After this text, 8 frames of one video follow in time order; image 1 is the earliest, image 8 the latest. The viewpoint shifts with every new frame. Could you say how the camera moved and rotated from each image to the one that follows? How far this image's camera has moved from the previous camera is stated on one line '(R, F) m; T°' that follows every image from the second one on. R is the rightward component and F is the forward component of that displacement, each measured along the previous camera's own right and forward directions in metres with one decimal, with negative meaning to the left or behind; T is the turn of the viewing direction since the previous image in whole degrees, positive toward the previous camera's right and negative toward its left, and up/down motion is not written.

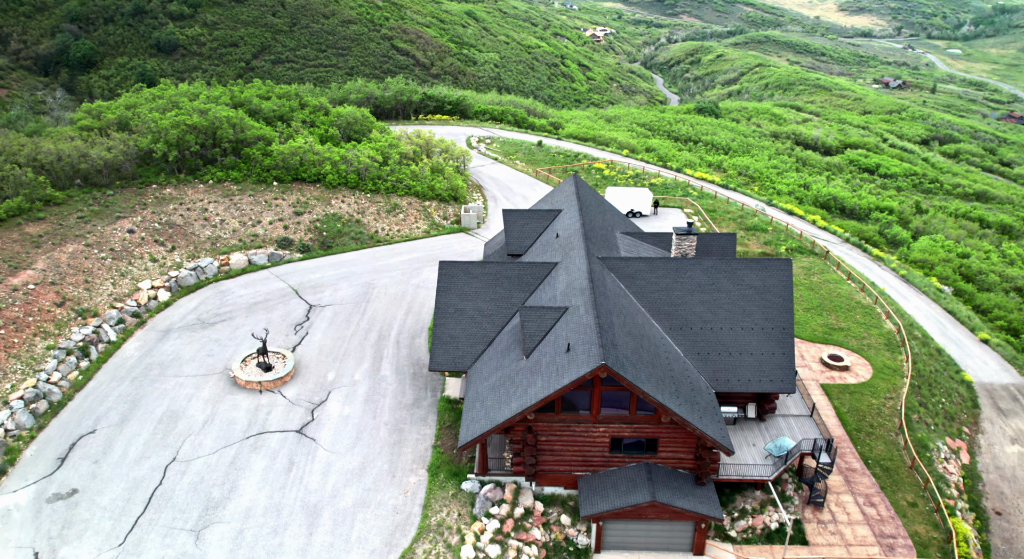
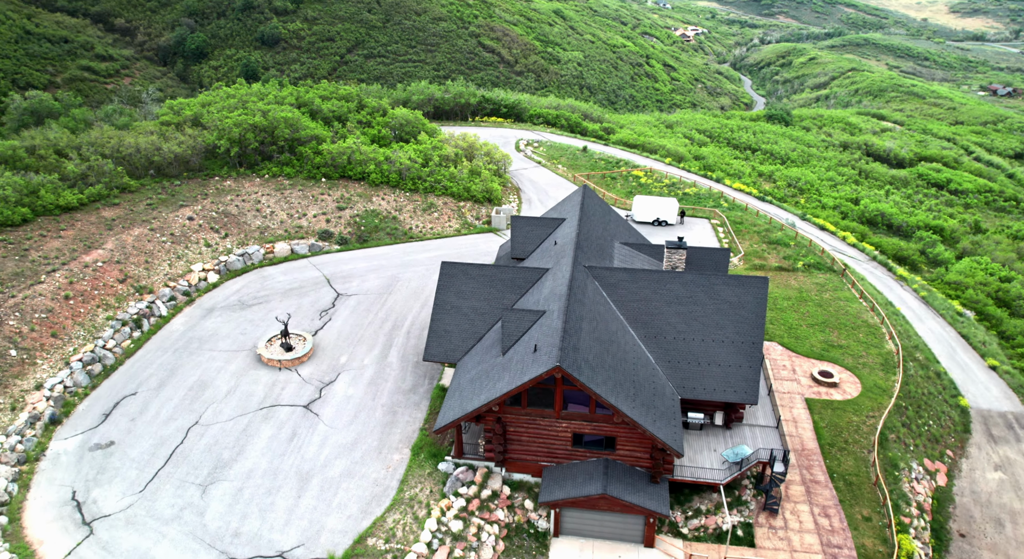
(+3.0, -1.6) m; -6°
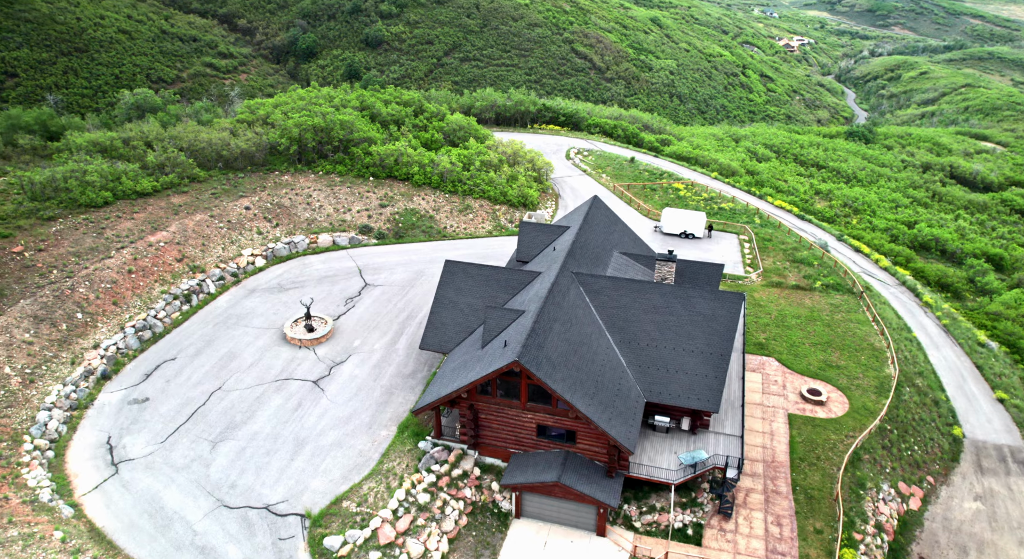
(+3.4, -1.5) m; -7°
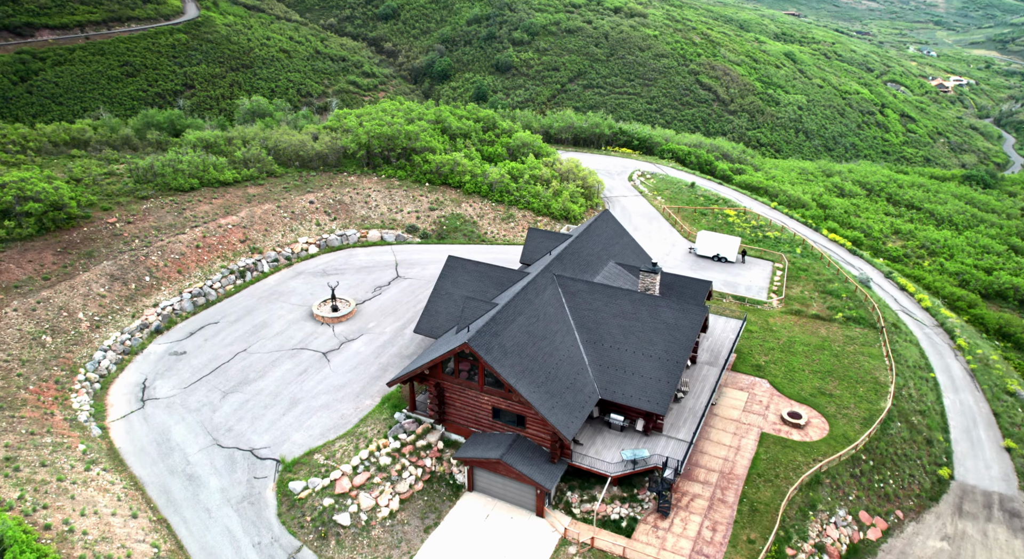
(+5.0, -1.4) m; -9°
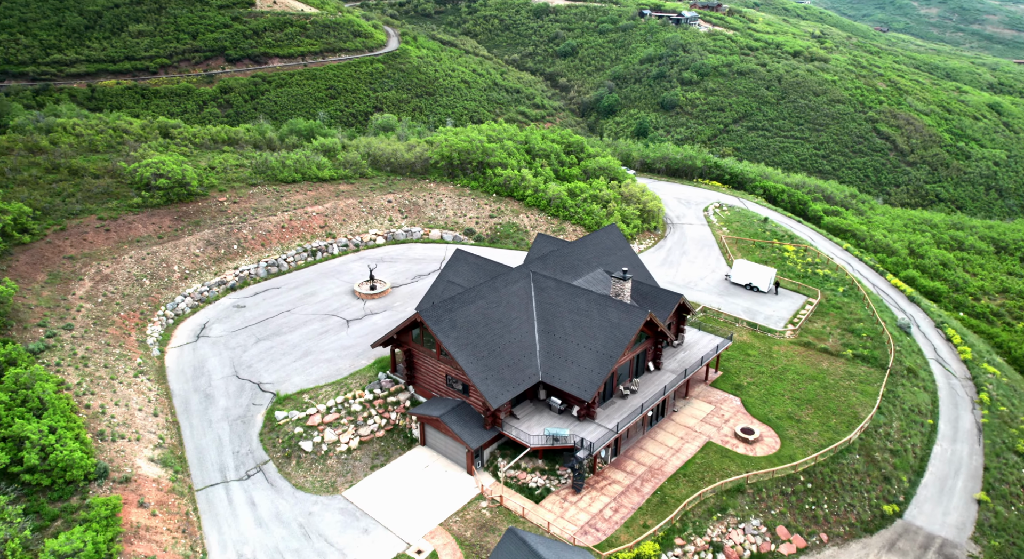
(+7.4, -2.1) m; -12°
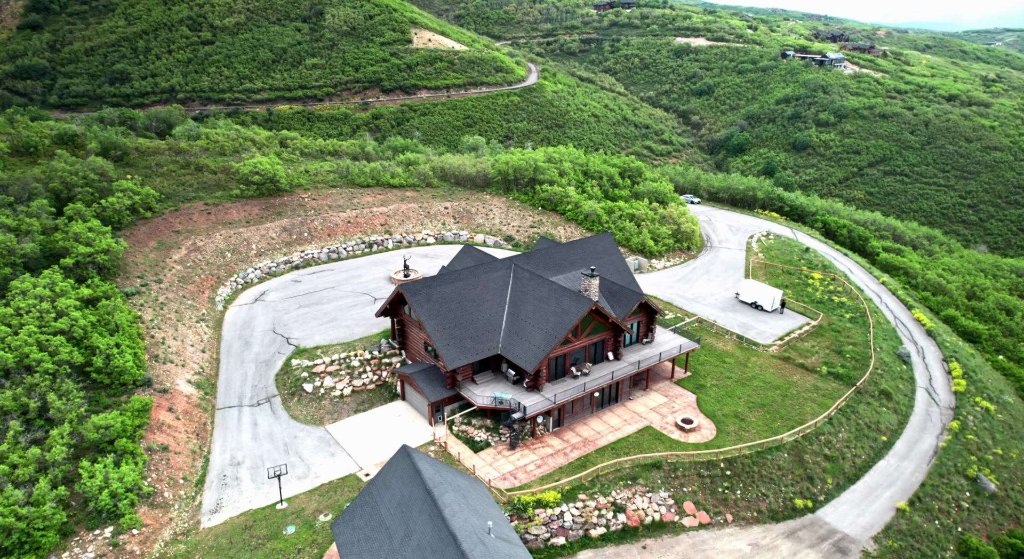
(+7.2, -3.4) m; -11°
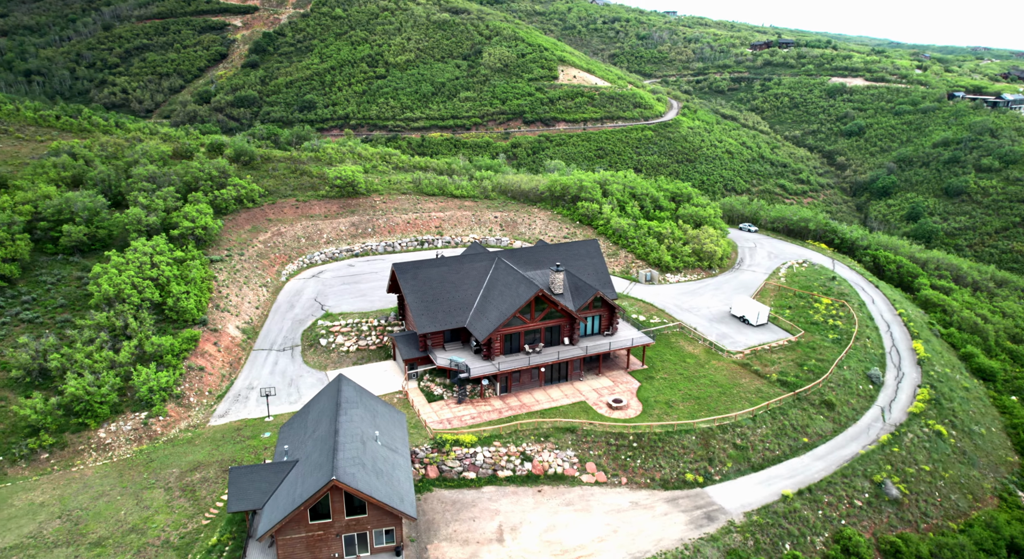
(+9.1, -4.2) m; -12°
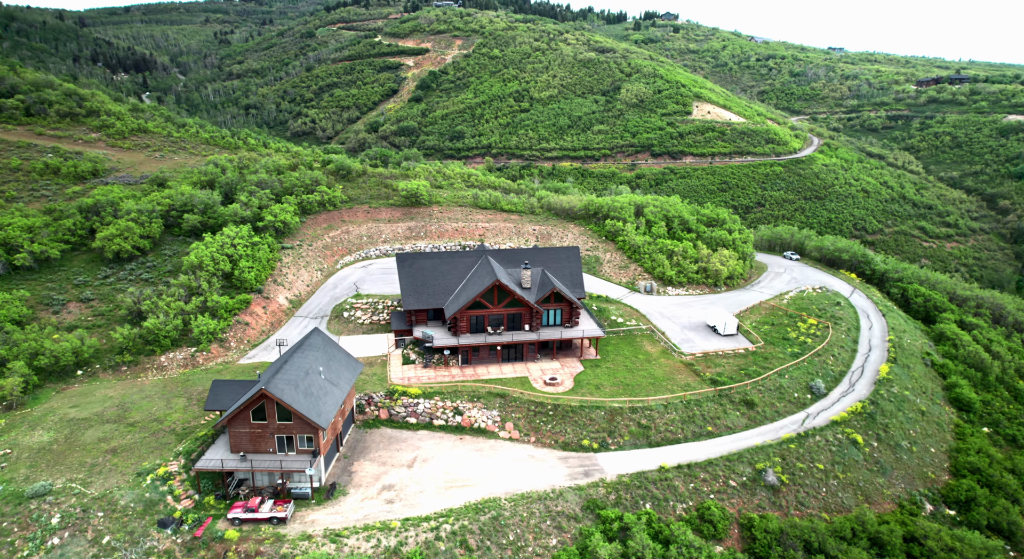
(+10.6, -4.8) m; -12°
